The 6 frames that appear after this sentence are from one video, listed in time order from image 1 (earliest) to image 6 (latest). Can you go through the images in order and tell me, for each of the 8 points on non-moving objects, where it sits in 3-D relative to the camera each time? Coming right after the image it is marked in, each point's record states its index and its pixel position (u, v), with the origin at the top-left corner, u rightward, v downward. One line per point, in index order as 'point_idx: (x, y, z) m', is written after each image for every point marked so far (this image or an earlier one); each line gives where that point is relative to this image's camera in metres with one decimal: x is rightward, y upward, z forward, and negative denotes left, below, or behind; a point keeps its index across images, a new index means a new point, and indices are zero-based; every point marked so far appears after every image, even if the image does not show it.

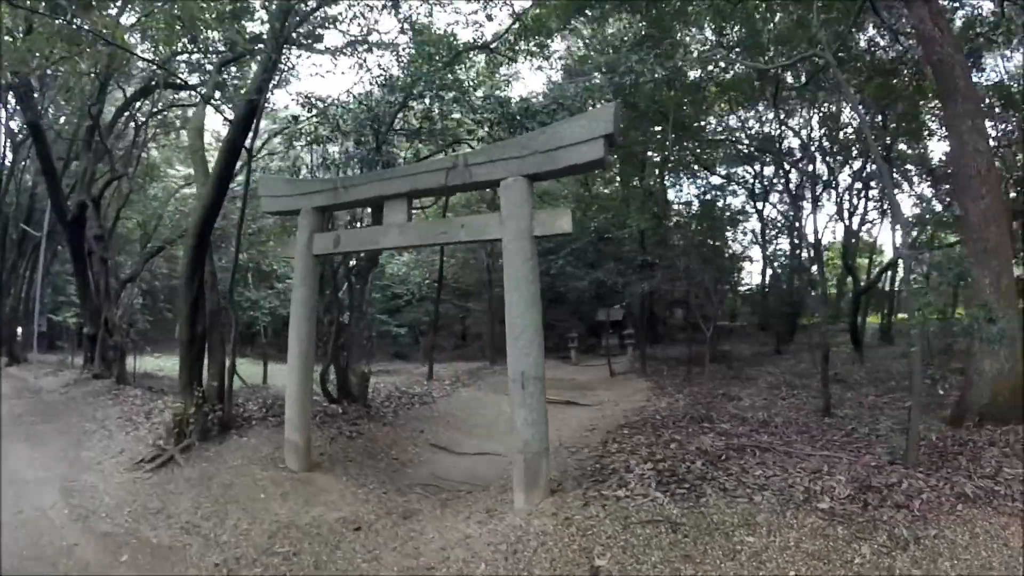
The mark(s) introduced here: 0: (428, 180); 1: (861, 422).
0: (-0.9, +1.2, +7.4) m
1: (+3.9, -1.5, +8.2) m
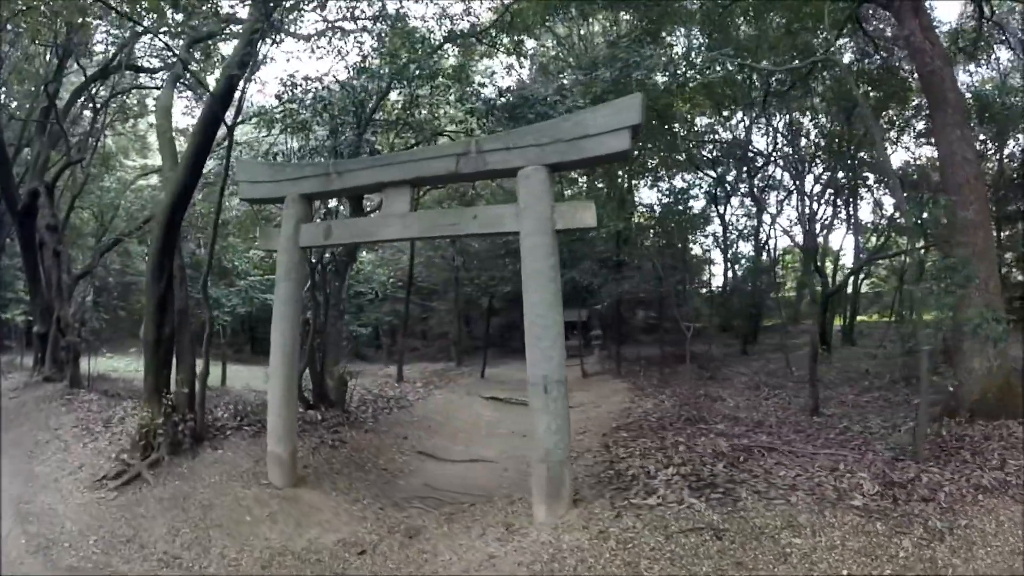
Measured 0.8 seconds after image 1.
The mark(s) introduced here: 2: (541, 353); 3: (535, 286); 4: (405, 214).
0: (-0.7, +1.2, +7.1) m
1: (+3.9, -1.5, +8.4) m
2: (+0.3, -0.6, +6.5) m
3: (+0.2, 0.0, +6.6) m
4: (-1.0, +0.8, +7.2) m
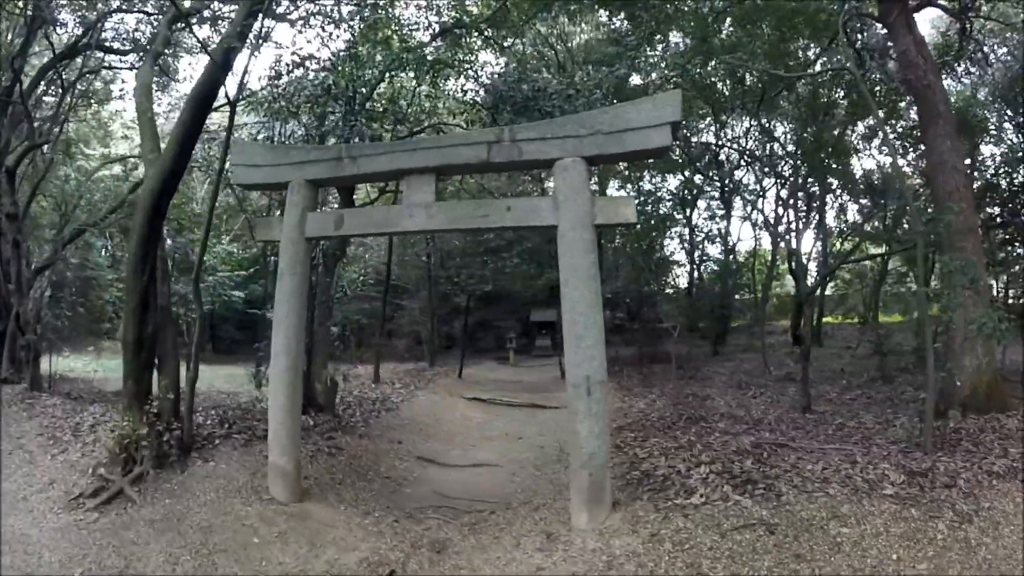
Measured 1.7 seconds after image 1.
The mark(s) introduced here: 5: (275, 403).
0: (-0.4, +1.2, +6.9) m
1: (+3.9, -1.5, +8.7) m
2: (+0.6, -0.6, +6.4) m
3: (+0.6, 0.0, +6.5) m
4: (-0.8, +0.8, +7.0) m
5: (-2.4, -1.2, +7.4) m
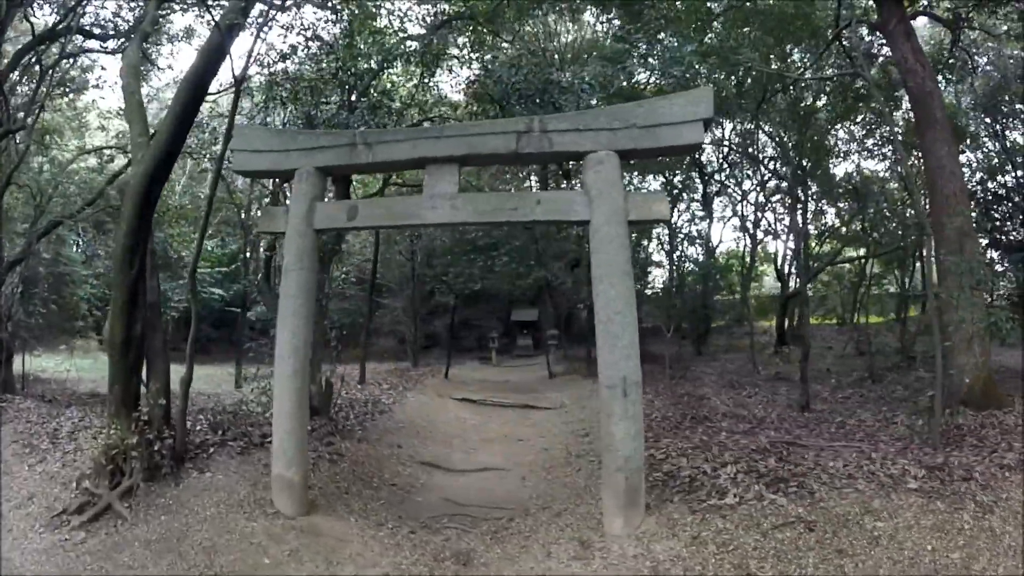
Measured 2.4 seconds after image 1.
0: (-0.2, +1.2, +6.6) m
1: (+4.0, -1.5, +8.9) m
2: (+0.9, -0.5, +6.3) m
3: (+0.8, +0.1, +6.4) m
4: (-0.5, +0.8, +6.7) m
5: (-2.2, -1.1, +6.9) m
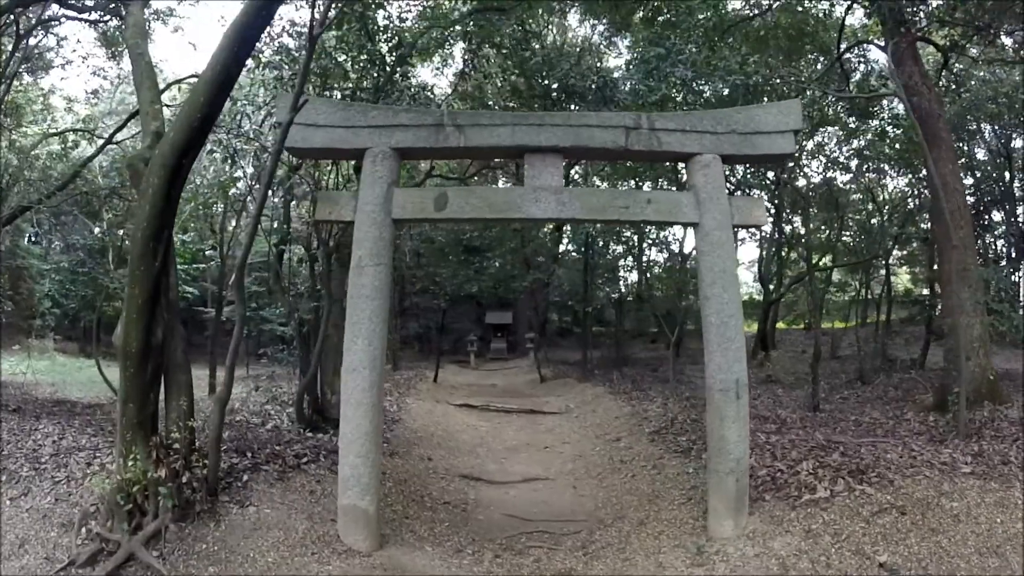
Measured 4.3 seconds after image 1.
0: (+0.7, +1.2, +6.3) m
1: (+4.3, -1.6, +9.3) m
2: (+1.8, -0.6, +6.2) m
3: (+1.7, 0.0, +6.2) m
4: (+0.3, +0.8, +6.3) m
5: (-1.3, -1.1, +6.2) m
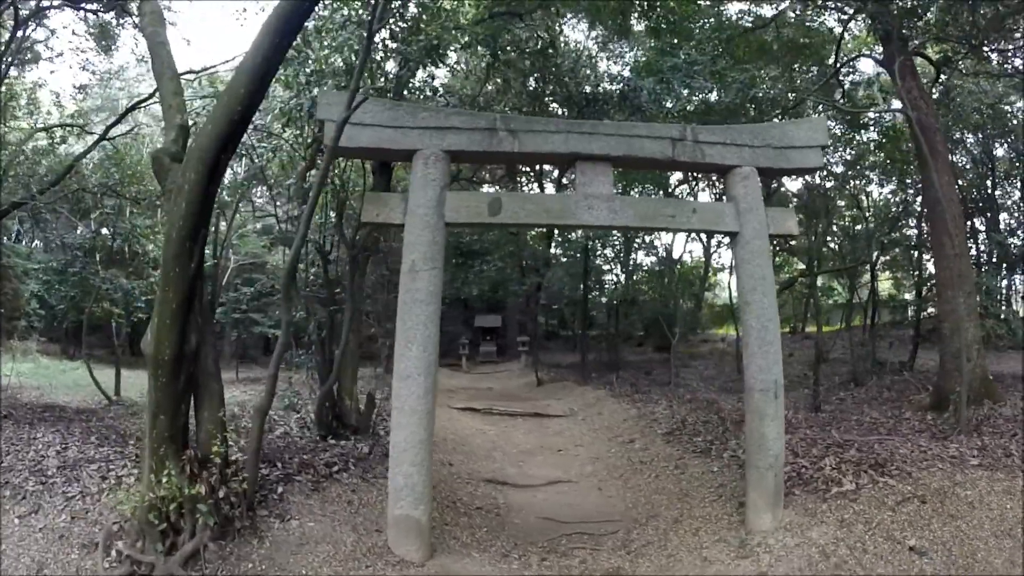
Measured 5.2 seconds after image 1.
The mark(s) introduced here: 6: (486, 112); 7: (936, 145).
0: (+1.1, +1.2, +6.3) m
1: (+4.4, -1.6, +9.7) m
2: (+2.2, -0.6, +6.3) m
3: (+2.2, 0.0, +6.3) m
4: (+0.8, +0.8, +6.3) m
5: (-0.9, -1.1, +6.0) m
6: (-0.2, +1.4, +6.2) m
7: (+5.5, +1.8, +9.6) m
